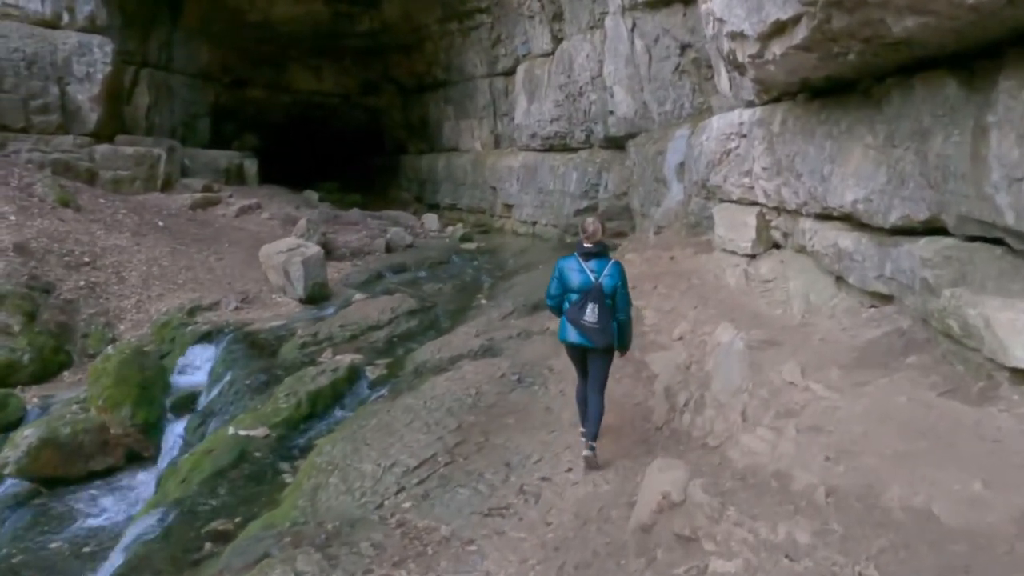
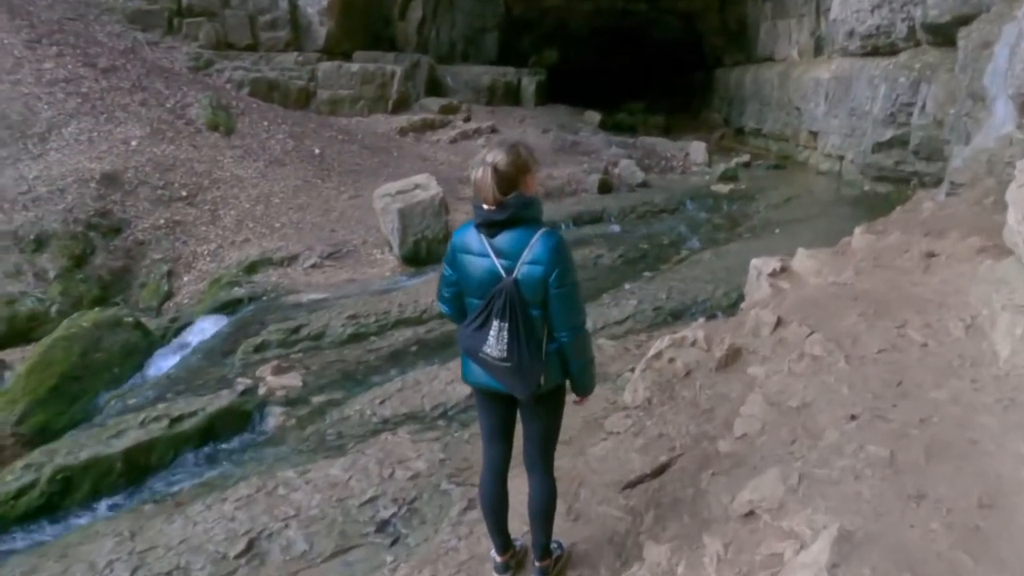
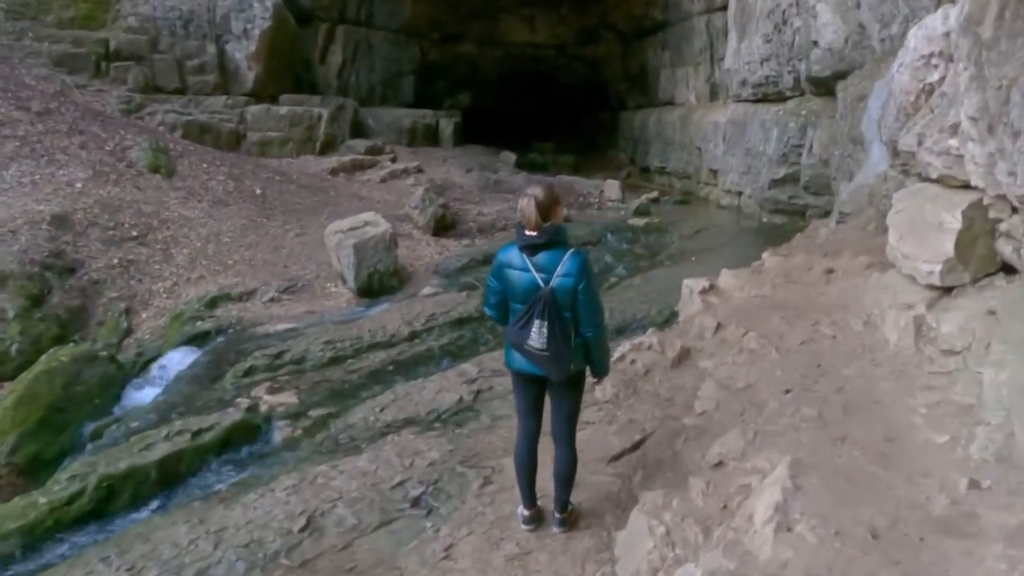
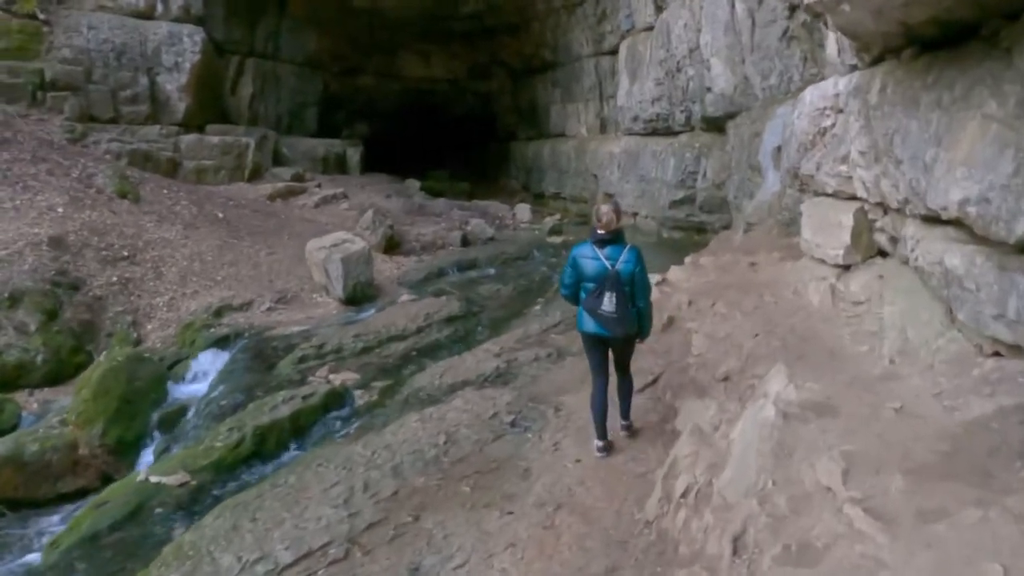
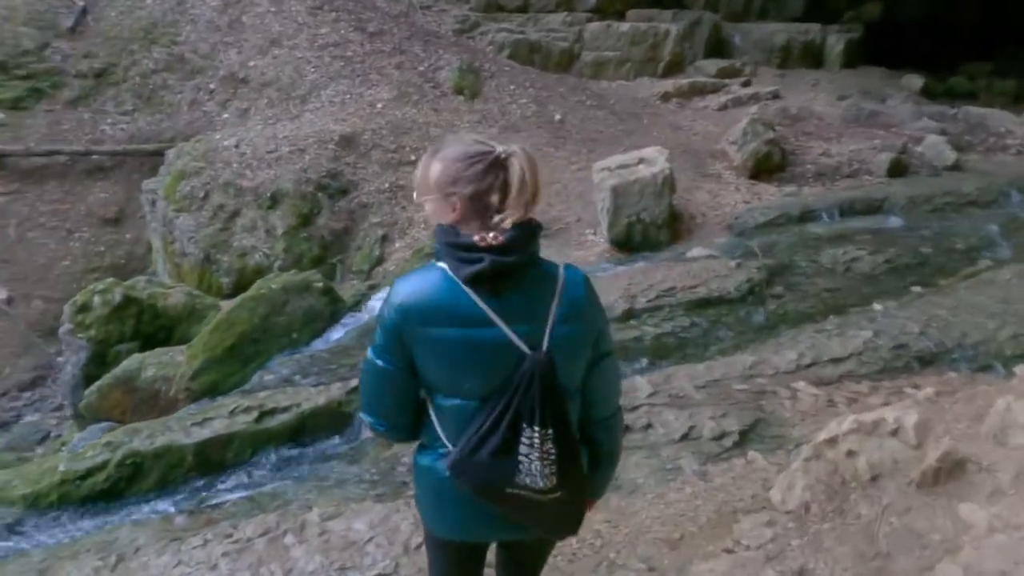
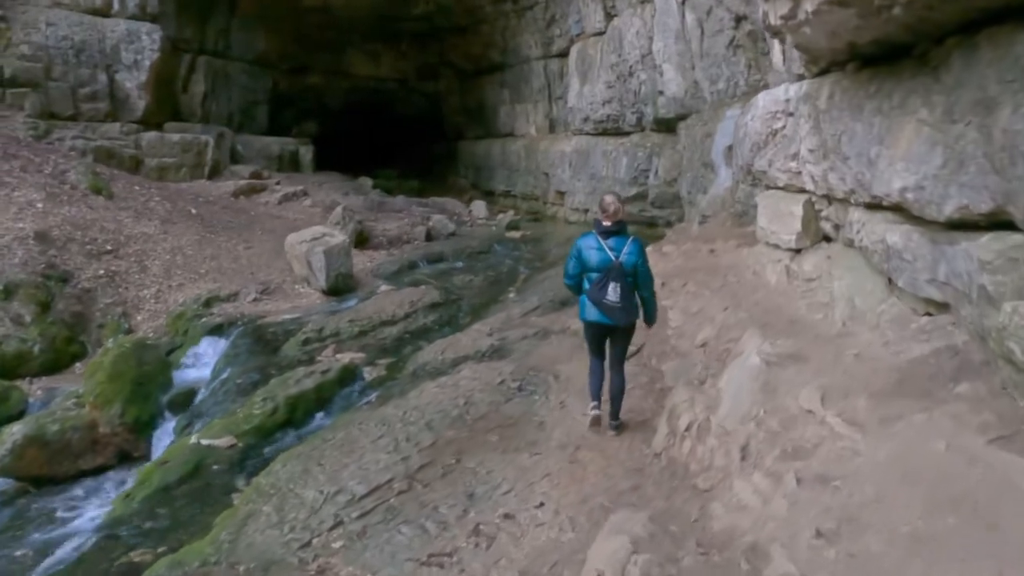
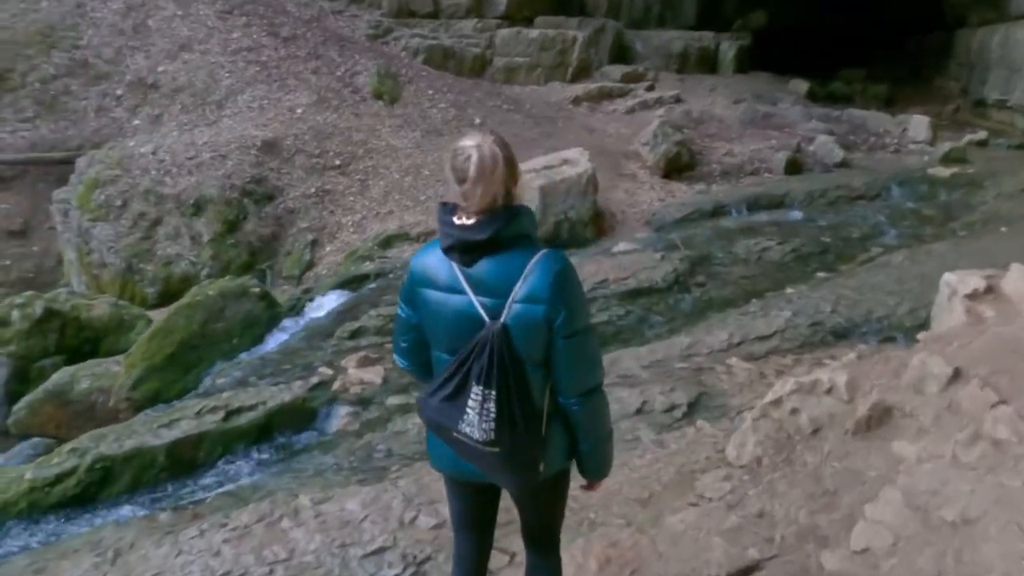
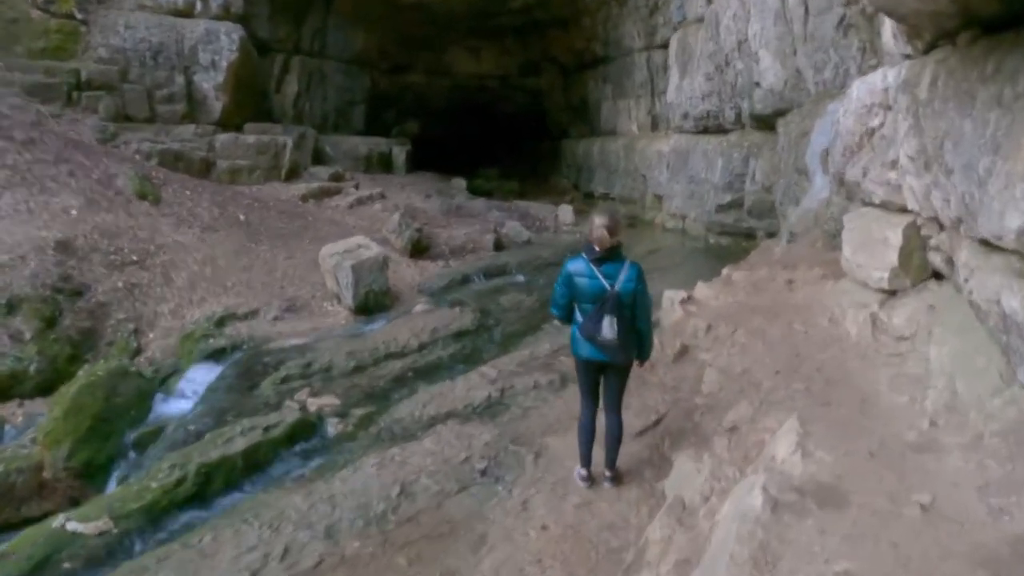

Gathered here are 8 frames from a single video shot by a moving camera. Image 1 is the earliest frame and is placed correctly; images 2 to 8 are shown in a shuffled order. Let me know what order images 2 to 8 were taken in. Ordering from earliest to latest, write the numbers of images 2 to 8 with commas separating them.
6, 4, 8, 3, 2, 7, 5
